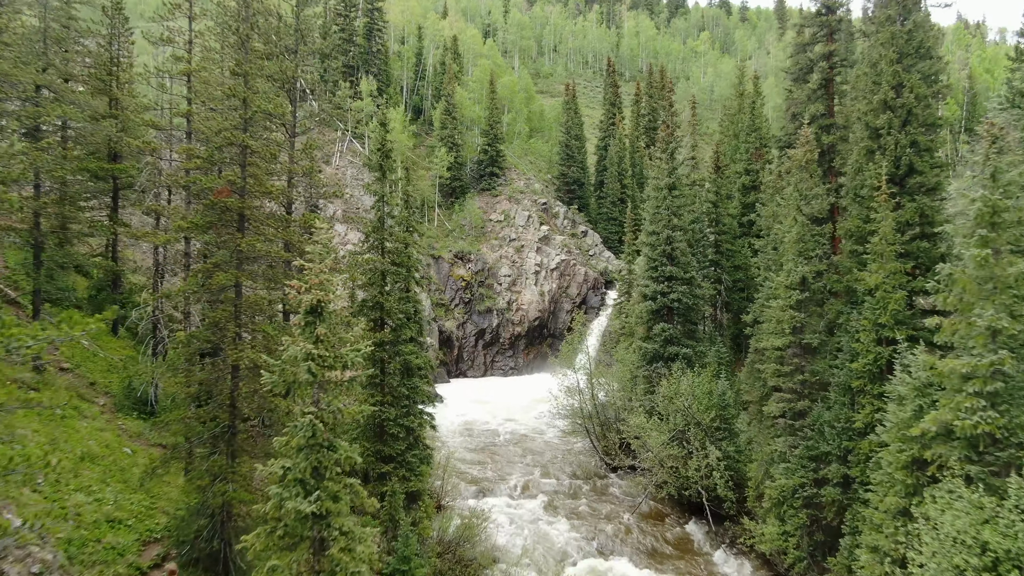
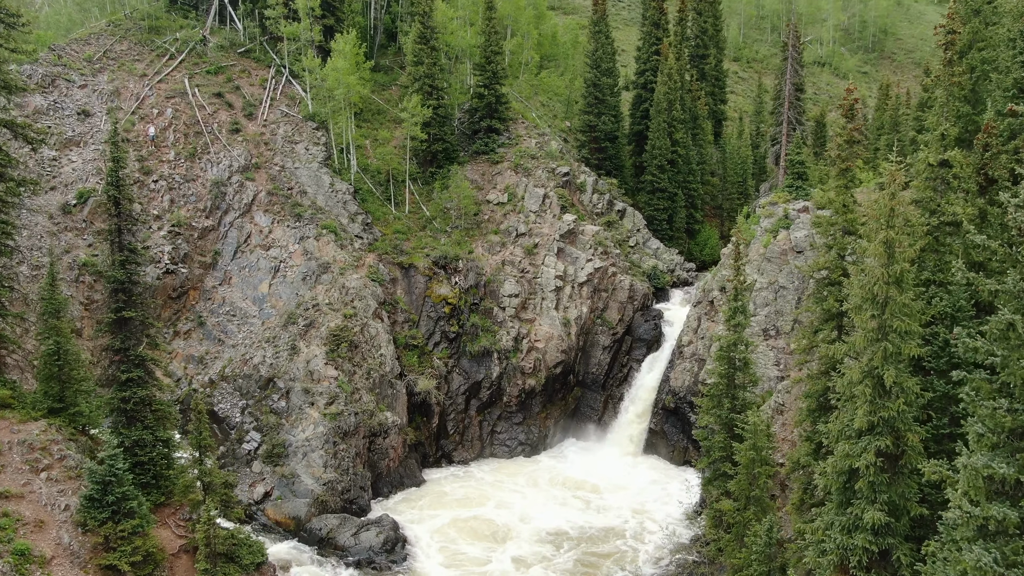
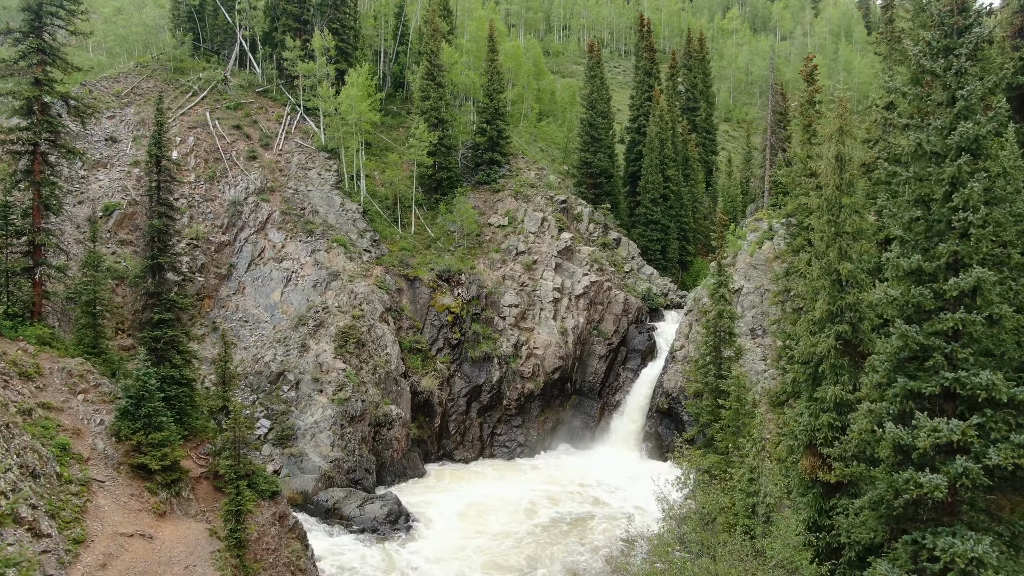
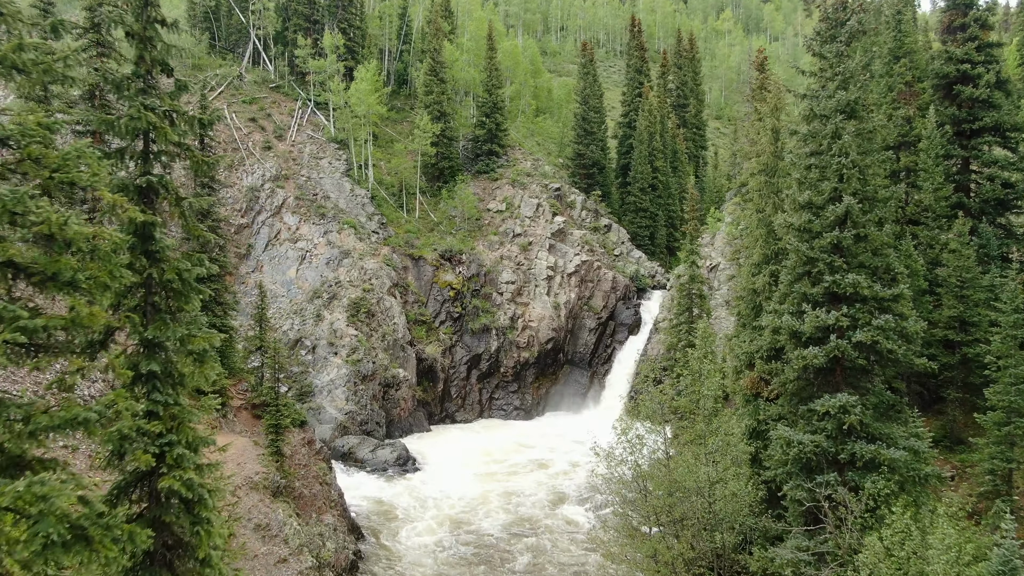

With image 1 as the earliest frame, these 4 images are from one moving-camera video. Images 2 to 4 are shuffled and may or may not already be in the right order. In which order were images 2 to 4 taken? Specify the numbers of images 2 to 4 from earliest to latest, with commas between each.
4, 3, 2
